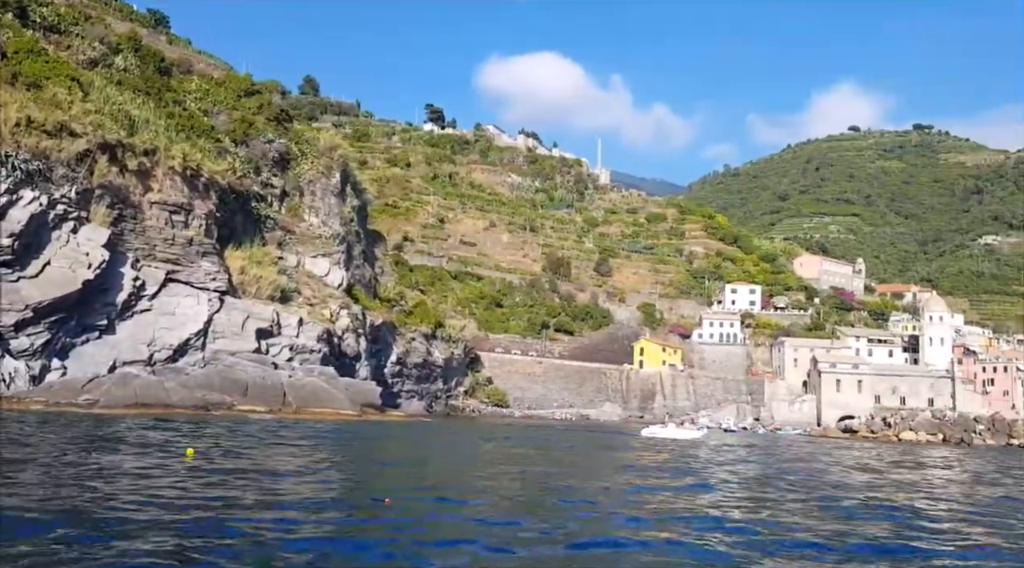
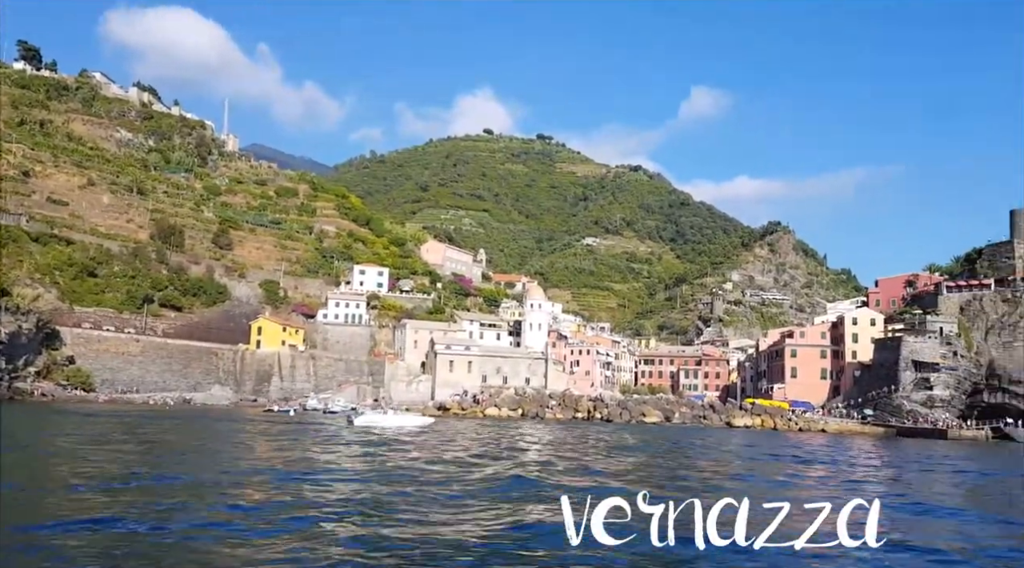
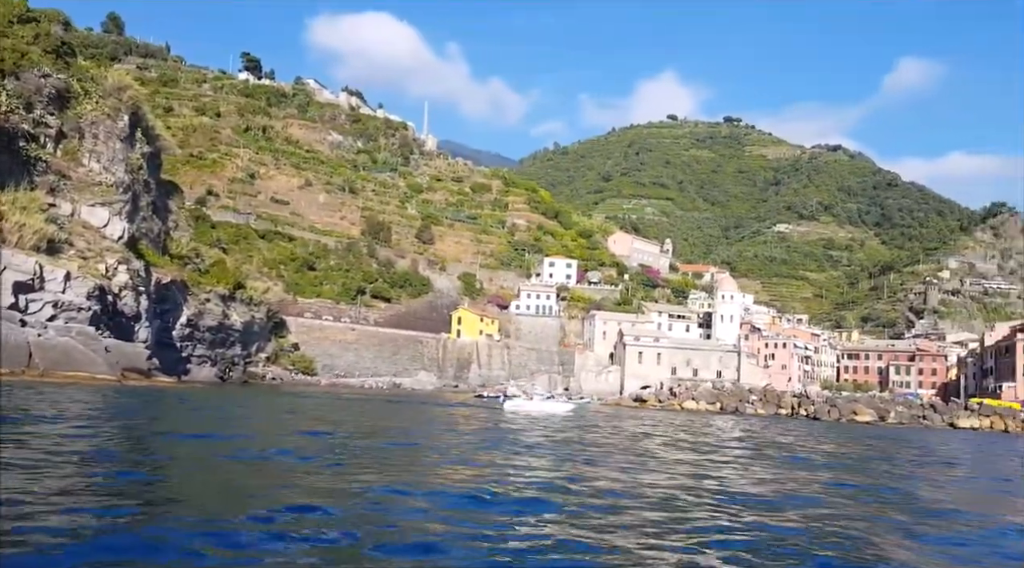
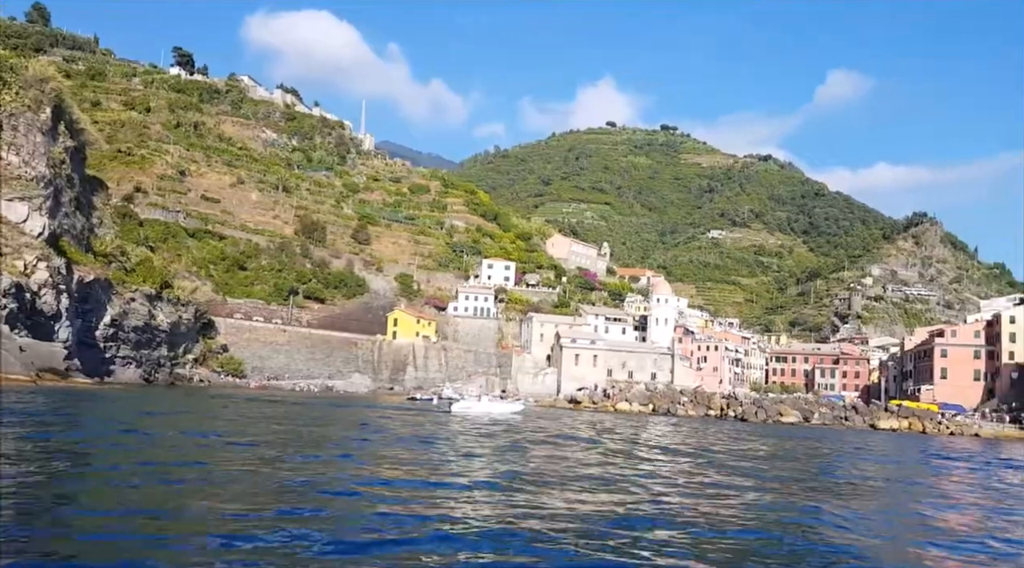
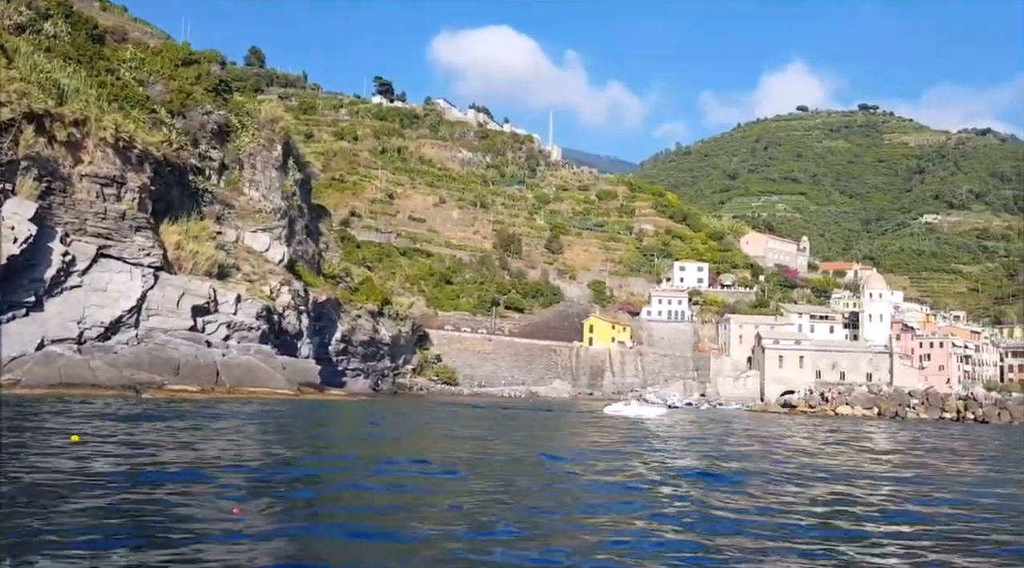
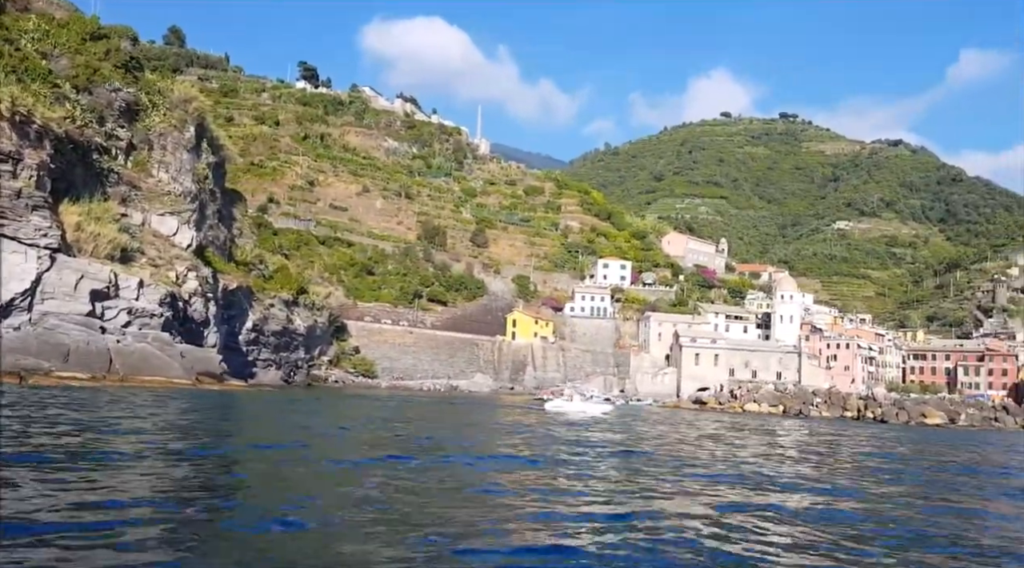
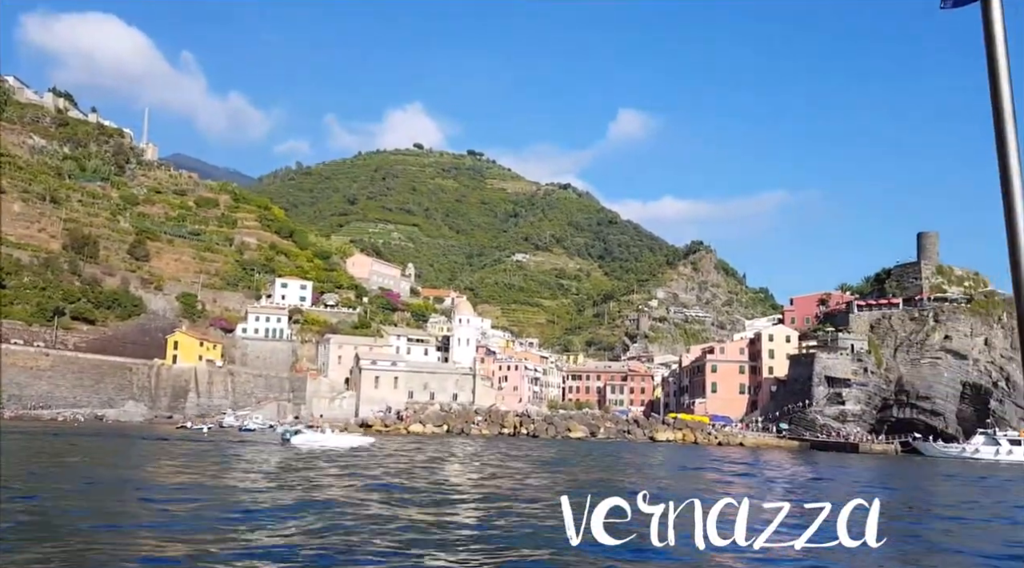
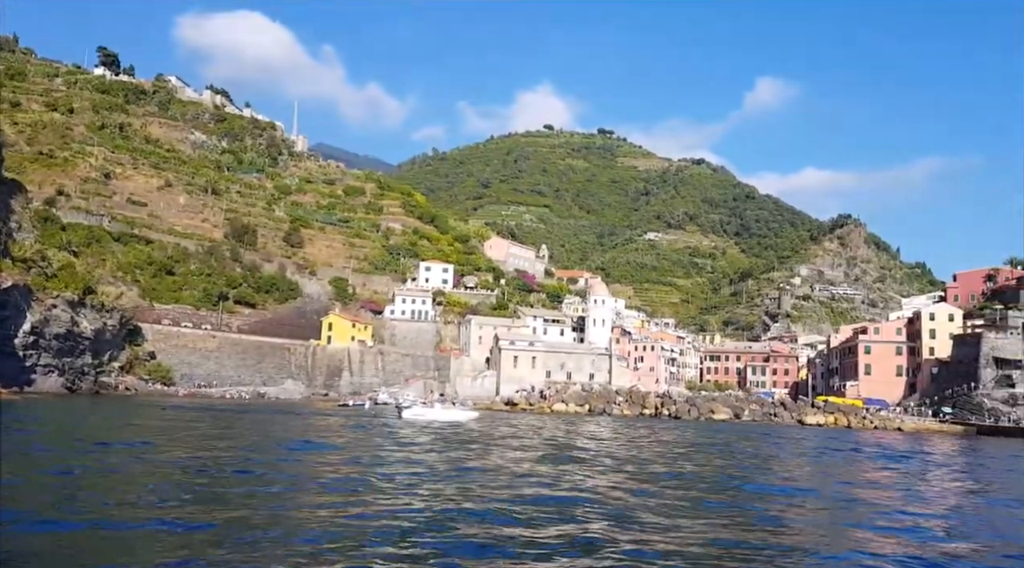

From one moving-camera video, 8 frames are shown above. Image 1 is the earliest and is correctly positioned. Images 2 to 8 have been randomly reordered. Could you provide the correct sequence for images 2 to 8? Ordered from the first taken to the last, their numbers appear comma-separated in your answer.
5, 6, 3, 4, 8, 2, 7
